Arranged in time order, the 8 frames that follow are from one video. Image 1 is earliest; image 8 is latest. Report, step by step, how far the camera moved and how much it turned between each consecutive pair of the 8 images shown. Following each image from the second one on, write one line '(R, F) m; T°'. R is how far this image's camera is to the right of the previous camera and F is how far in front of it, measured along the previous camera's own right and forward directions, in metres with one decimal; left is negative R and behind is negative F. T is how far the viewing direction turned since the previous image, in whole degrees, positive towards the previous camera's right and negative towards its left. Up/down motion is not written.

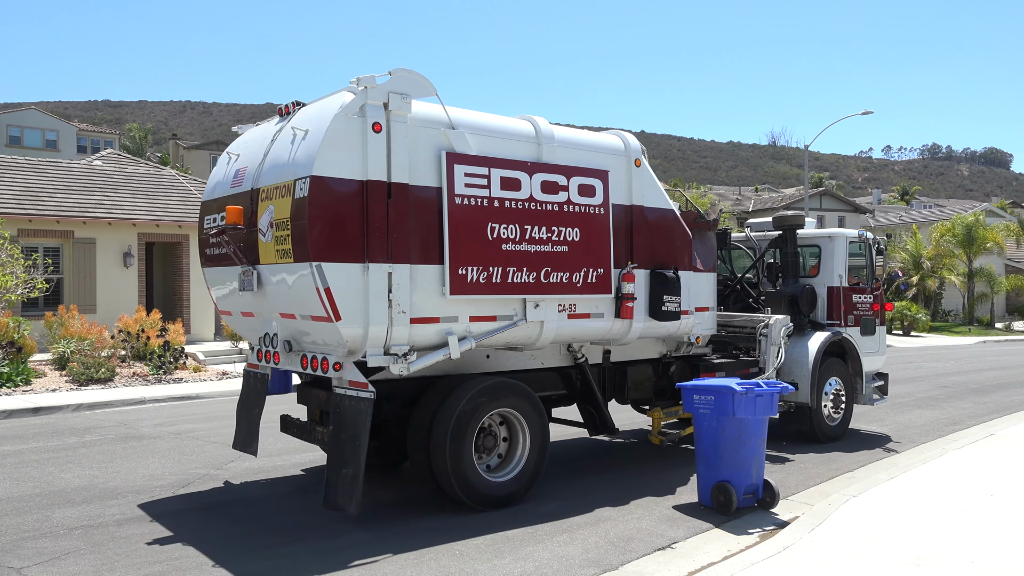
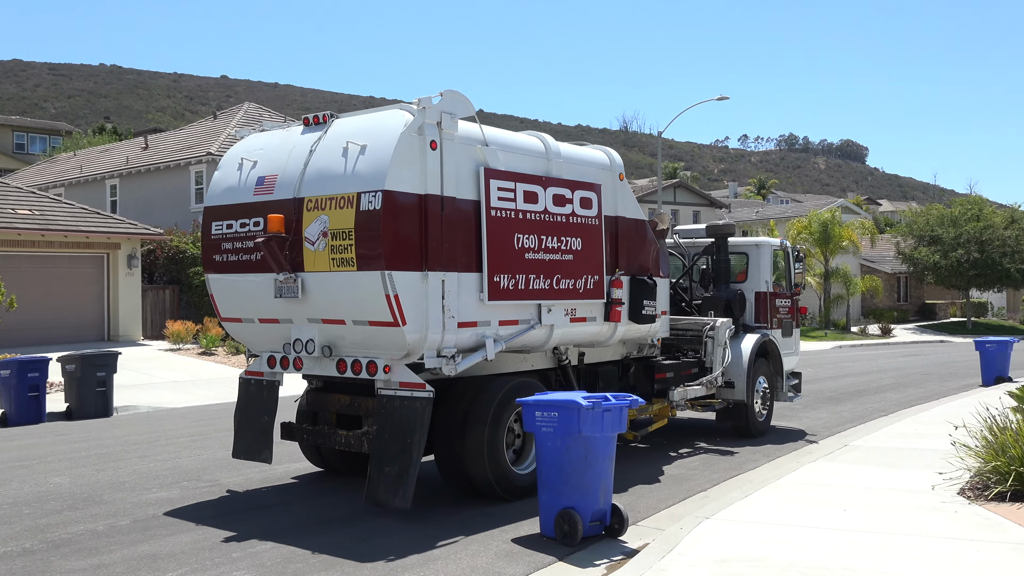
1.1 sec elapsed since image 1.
(-1.5, +2.5) m; +15°
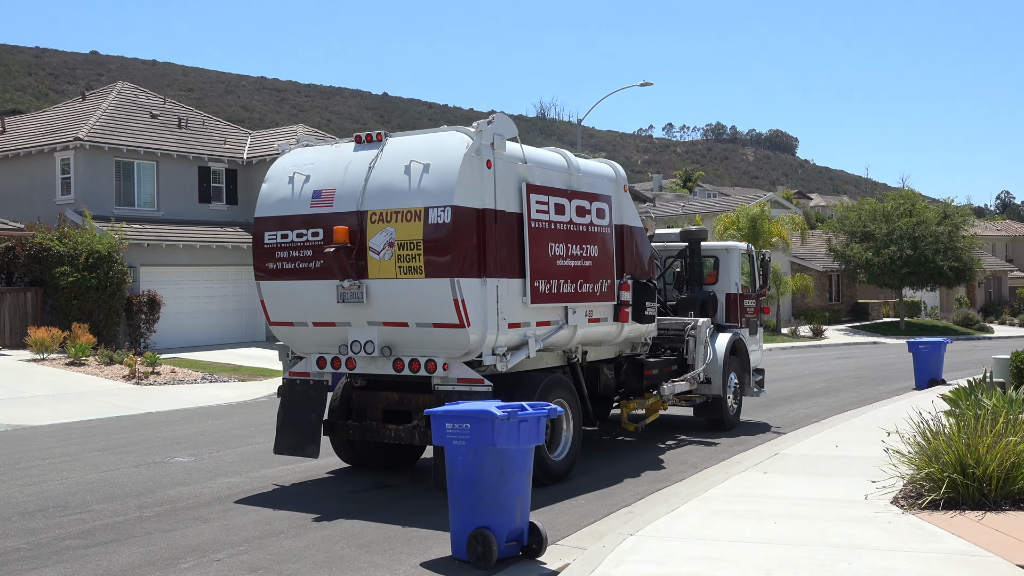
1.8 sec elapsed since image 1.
(-0.3, +1.3) m; +6°
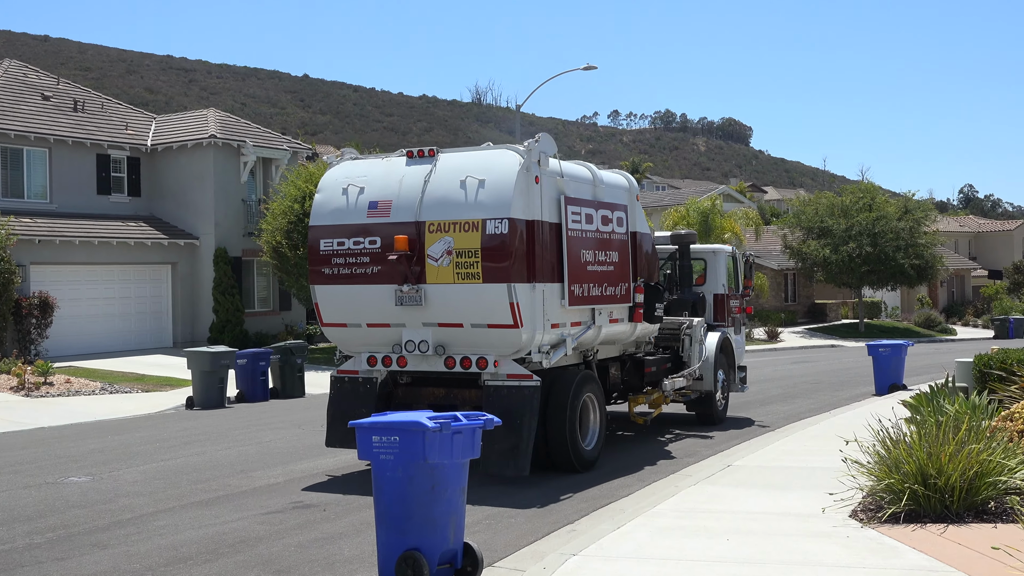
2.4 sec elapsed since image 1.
(0.0, +1.1) m; +3°
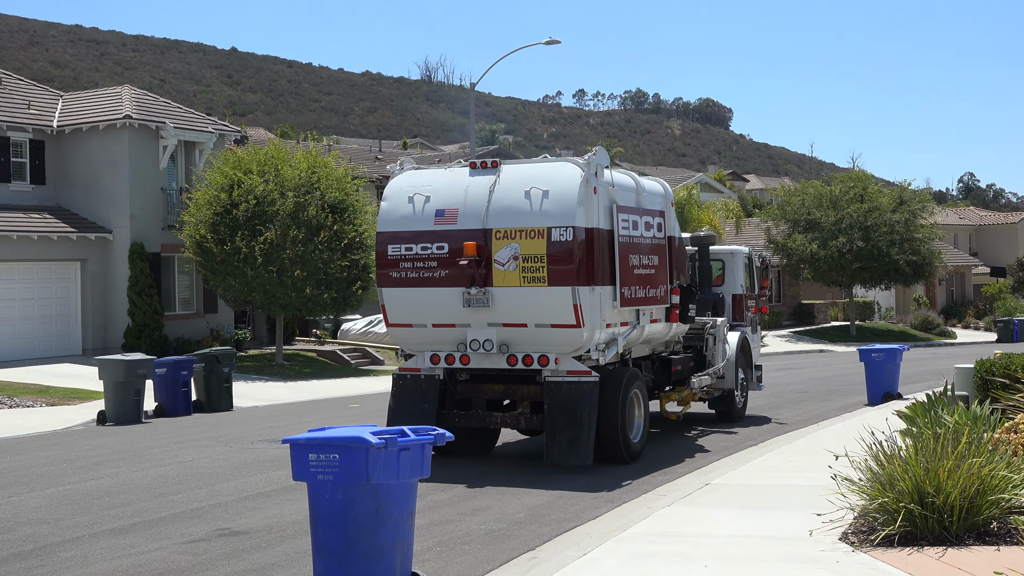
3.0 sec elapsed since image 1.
(+0.1, +1.4) m; +2°
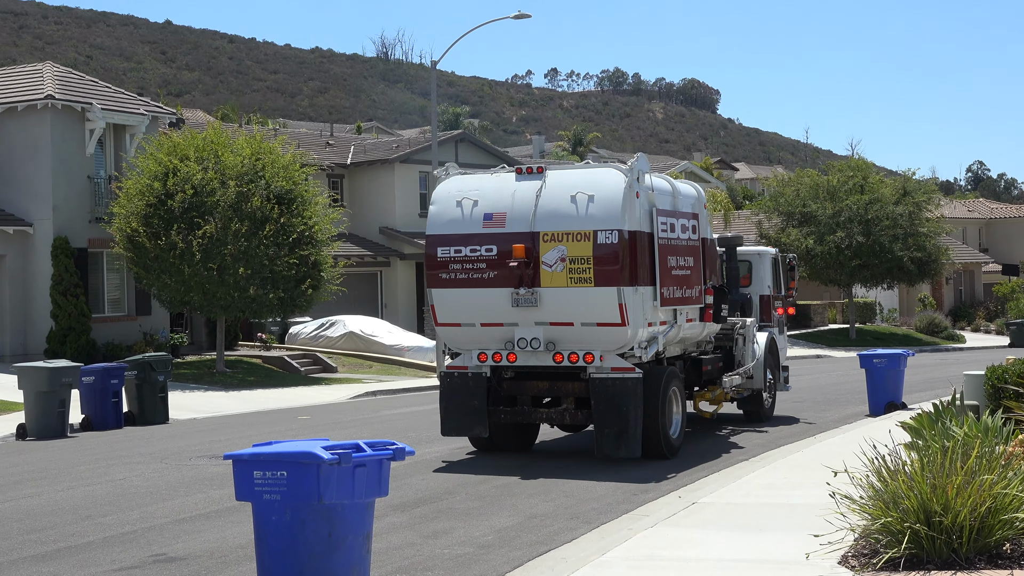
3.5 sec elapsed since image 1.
(+0.2, +1.1) m; +1°
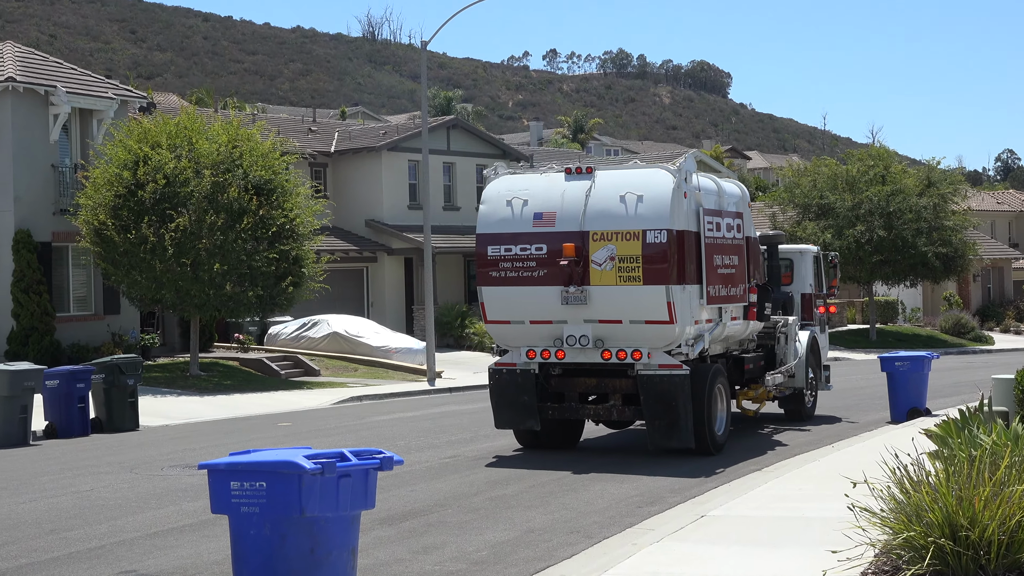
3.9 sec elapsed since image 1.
(+0.1, +0.7) m; 0°
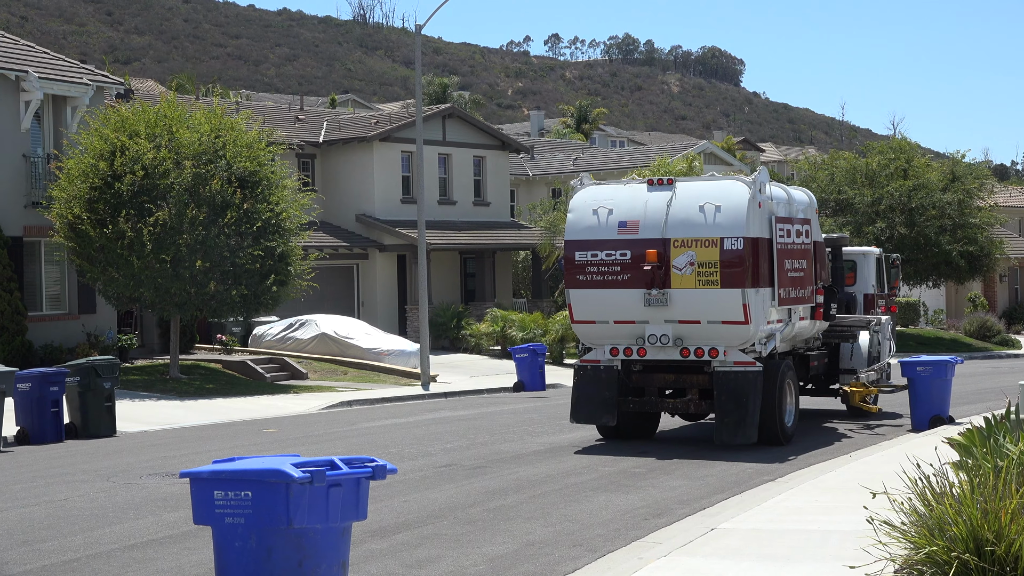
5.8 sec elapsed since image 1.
(0.0, +0.6) m; 0°
